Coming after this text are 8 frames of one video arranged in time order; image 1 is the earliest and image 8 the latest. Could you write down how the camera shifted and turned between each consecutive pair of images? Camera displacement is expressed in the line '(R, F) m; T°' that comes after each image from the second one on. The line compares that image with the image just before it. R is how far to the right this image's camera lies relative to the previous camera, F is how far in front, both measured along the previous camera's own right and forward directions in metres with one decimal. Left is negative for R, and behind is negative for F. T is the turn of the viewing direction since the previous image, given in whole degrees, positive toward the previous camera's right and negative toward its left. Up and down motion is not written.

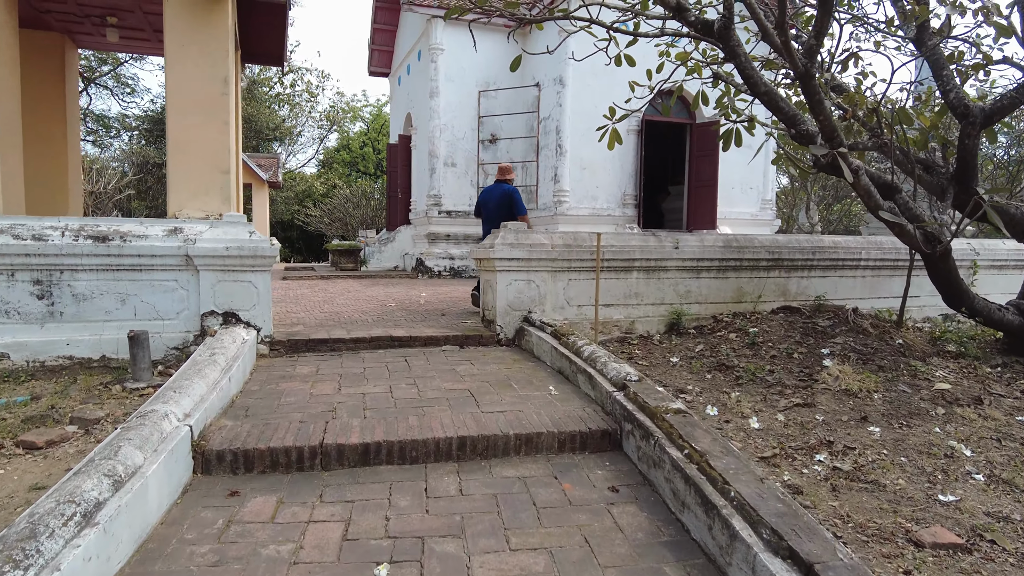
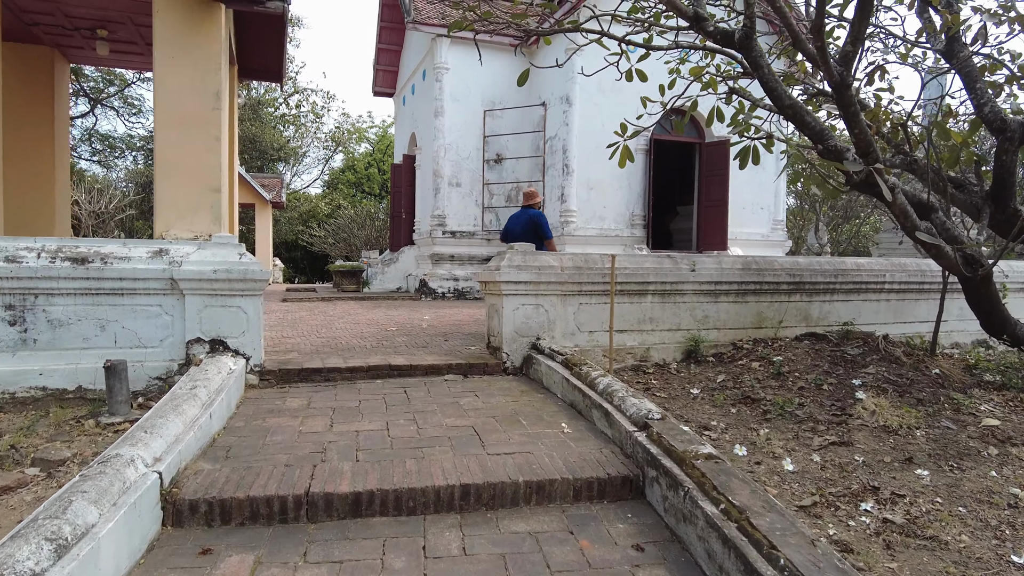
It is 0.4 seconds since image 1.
(0.0, +0.3) m; 0°
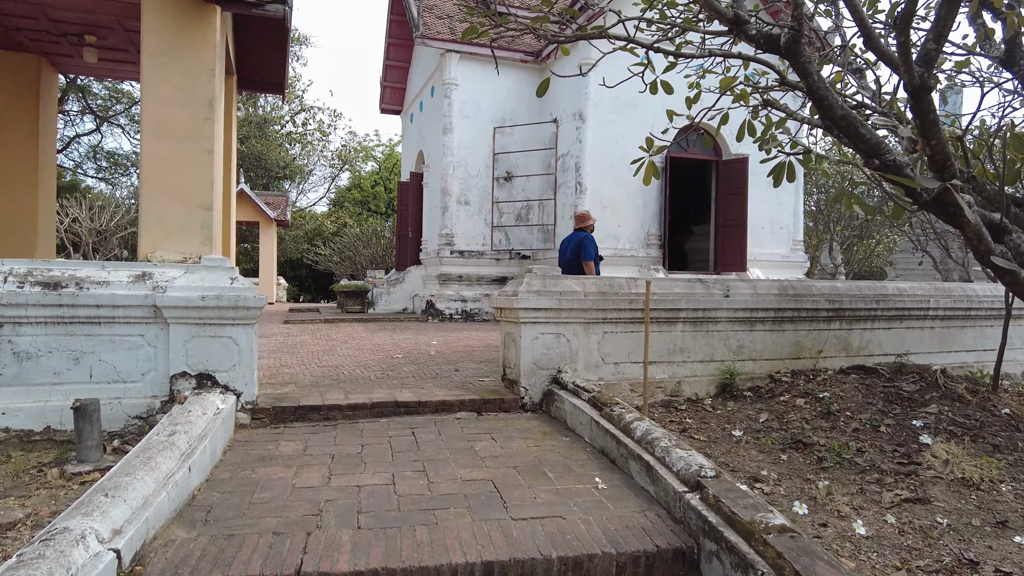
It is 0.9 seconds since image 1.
(-0.1, +0.4) m; 0°
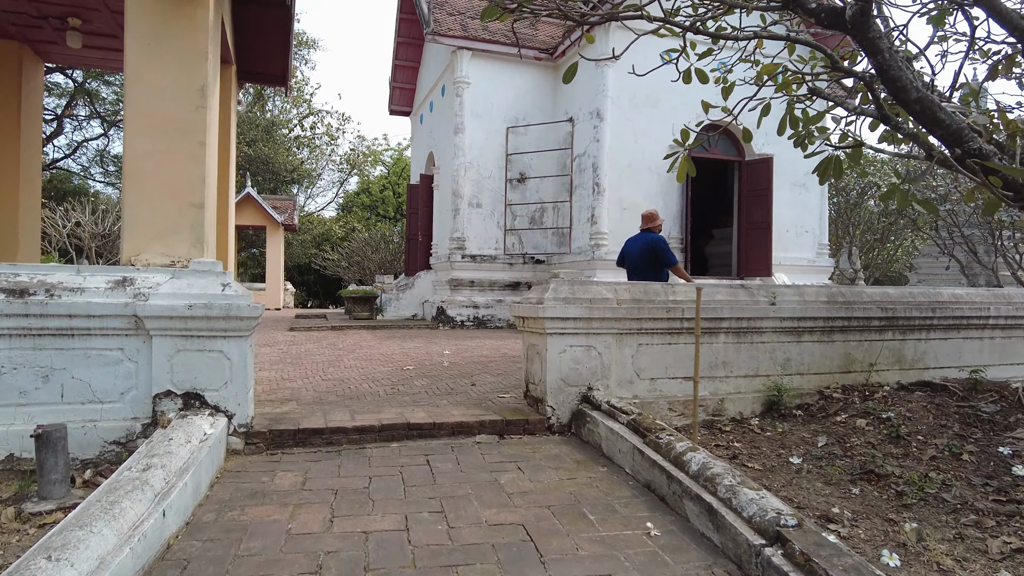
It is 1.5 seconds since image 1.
(-0.1, +0.5) m; -1°
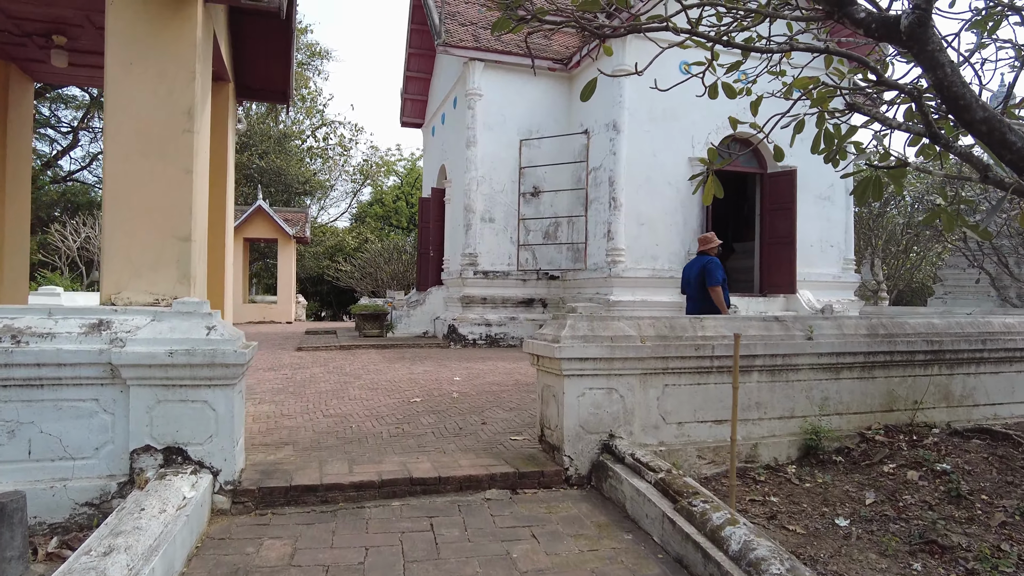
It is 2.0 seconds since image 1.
(0.0, +0.3) m; -1°
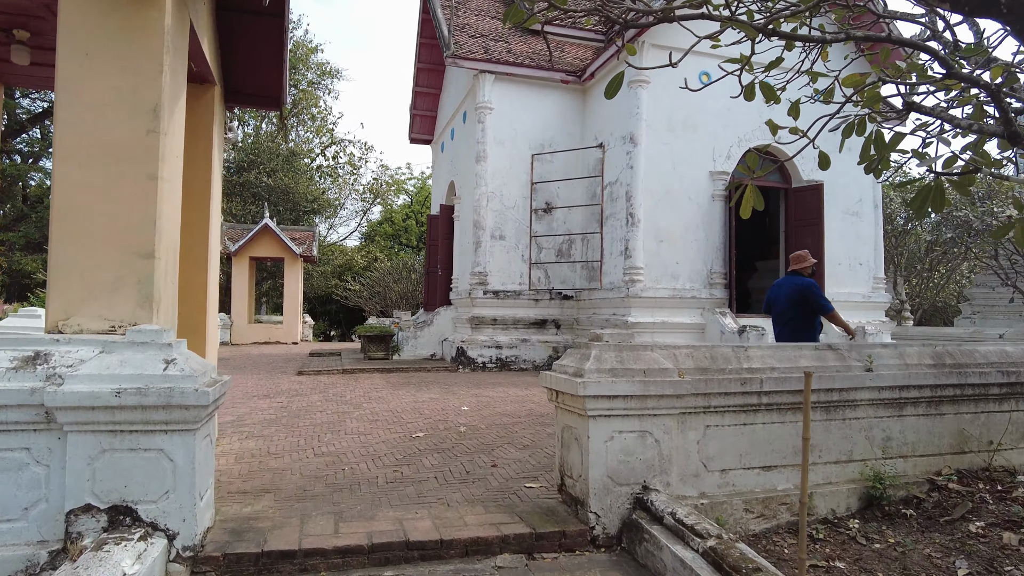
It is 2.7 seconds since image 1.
(0.0, +0.5) m; -1°
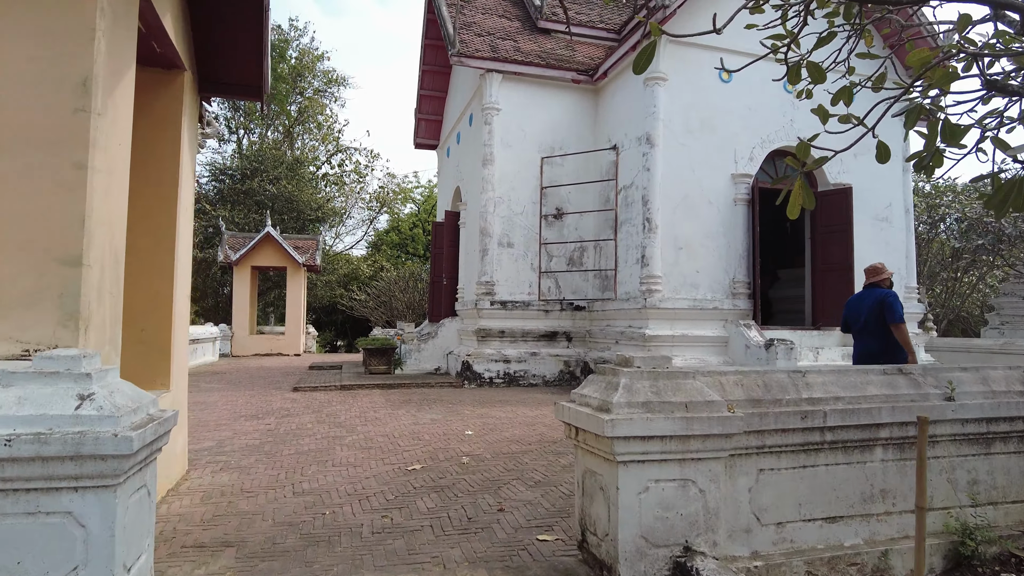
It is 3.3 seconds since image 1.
(0.0, +0.6) m; -1°
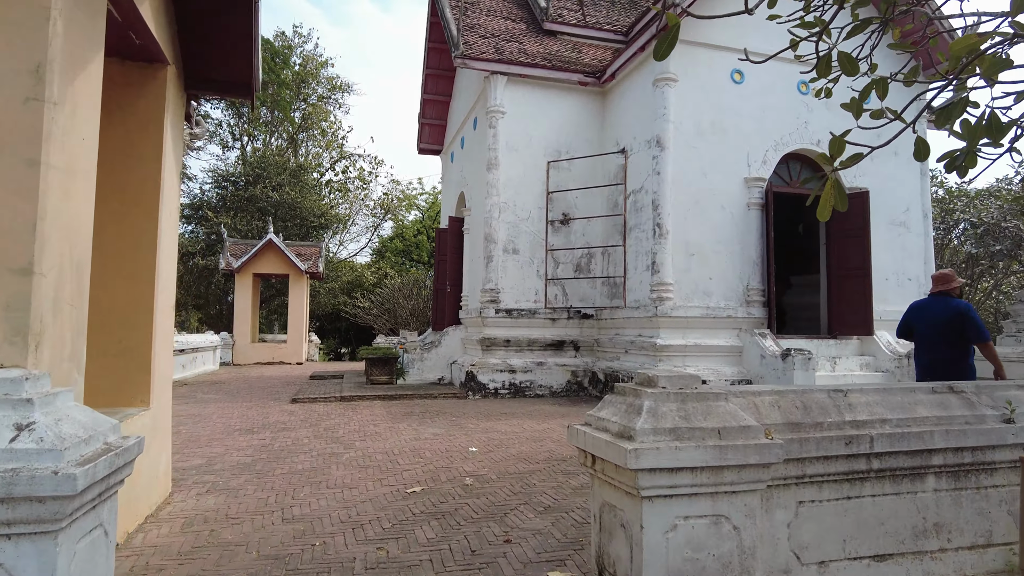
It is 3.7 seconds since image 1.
(0.0, +0.3) m; 0°
